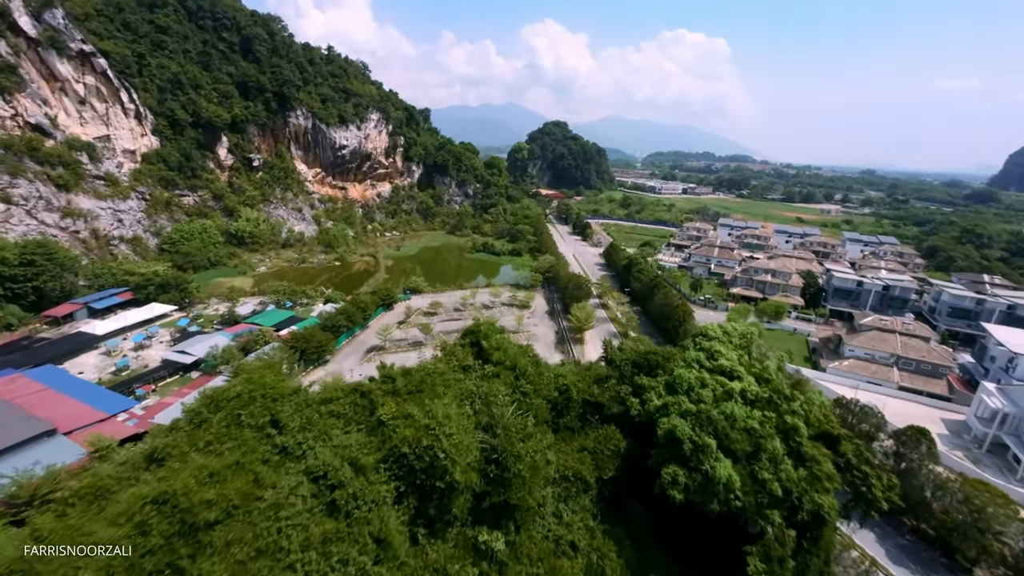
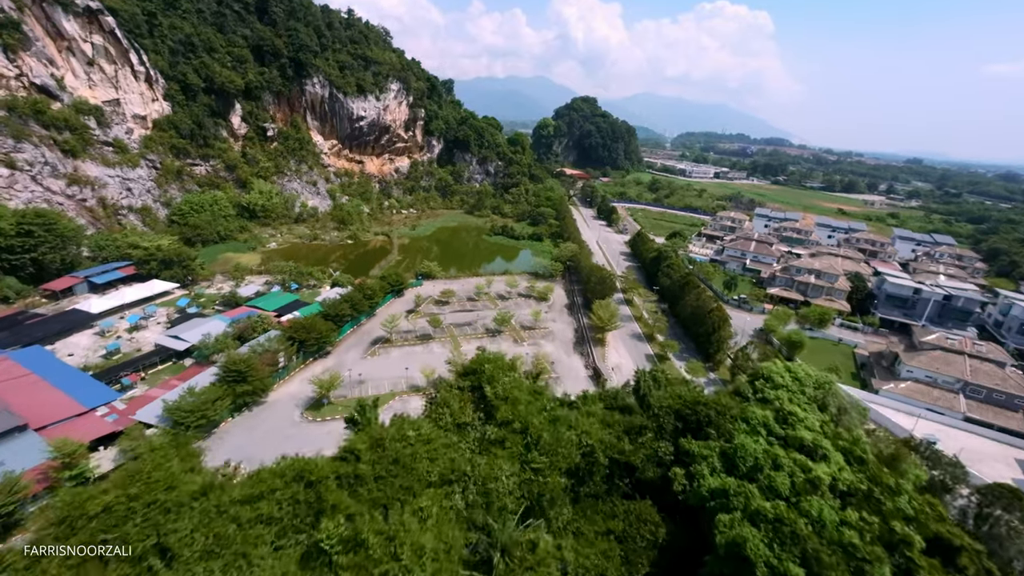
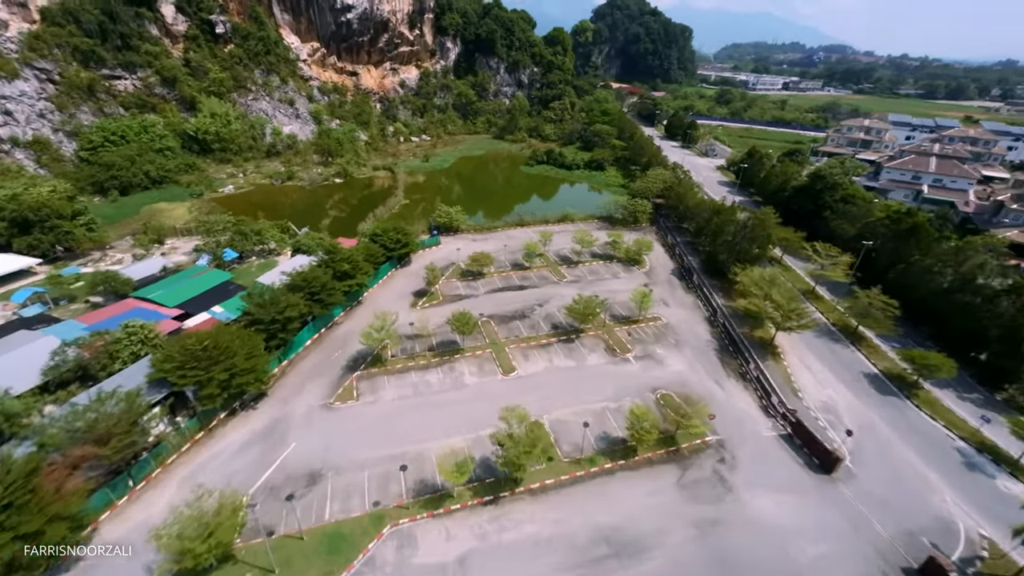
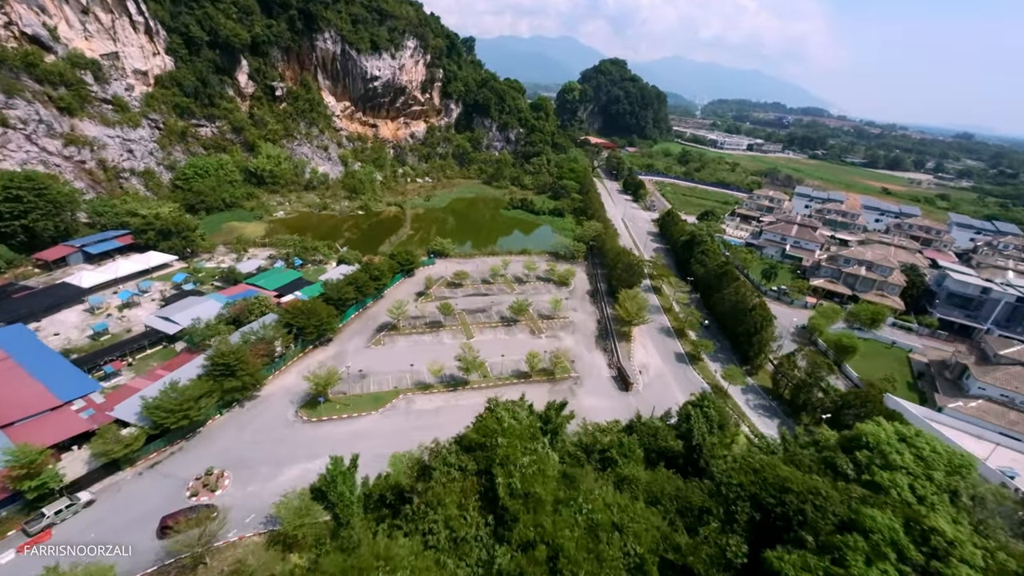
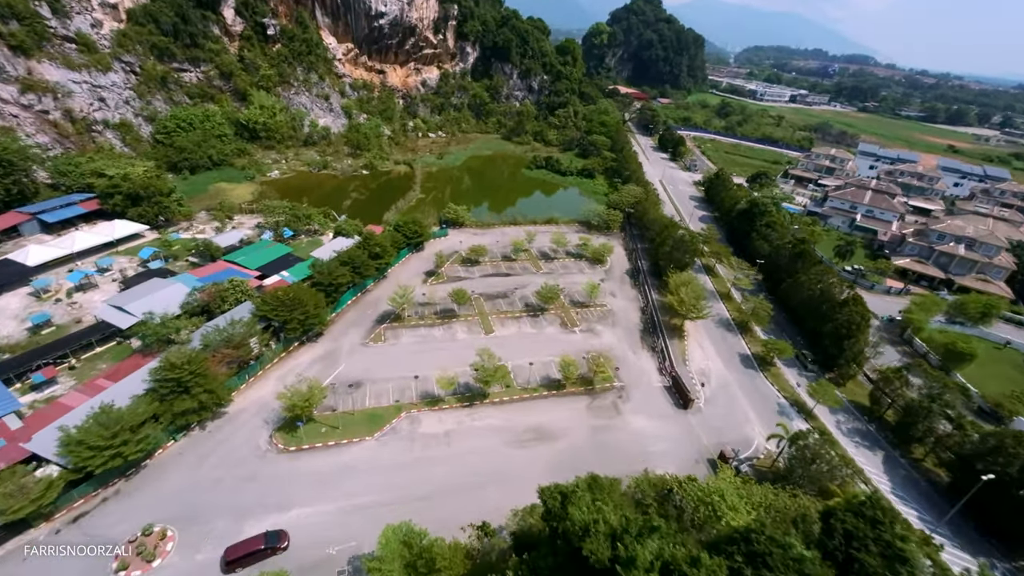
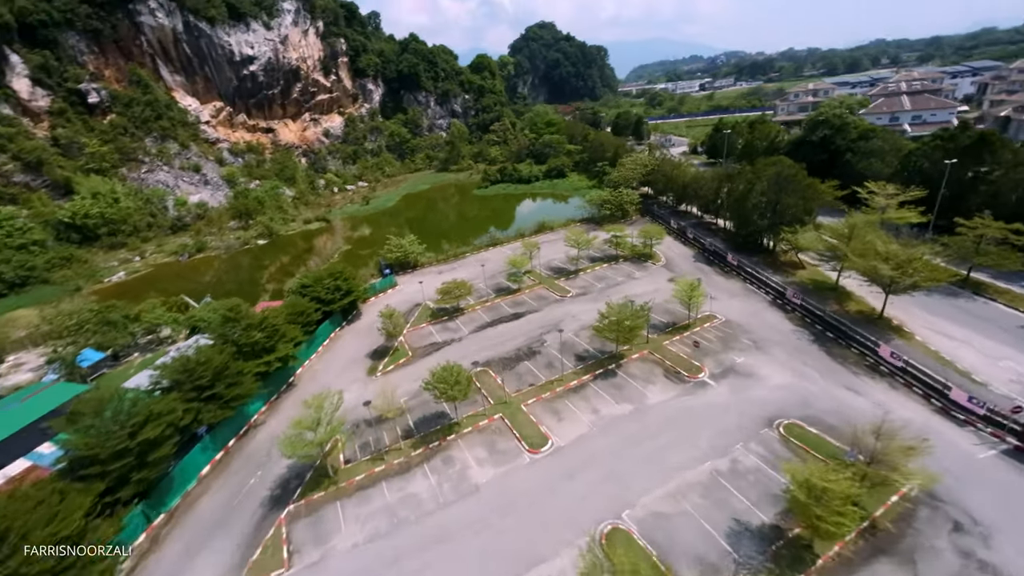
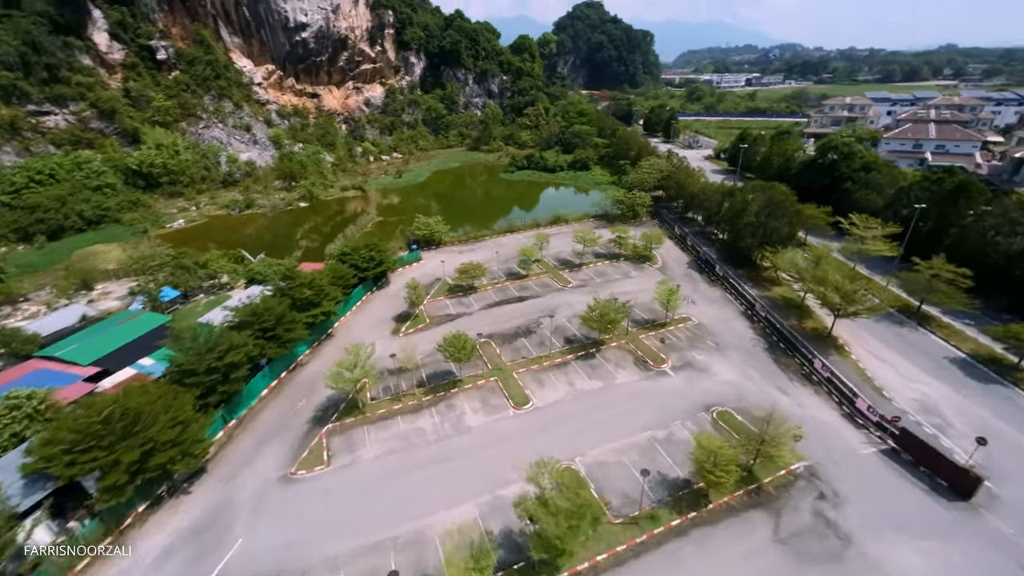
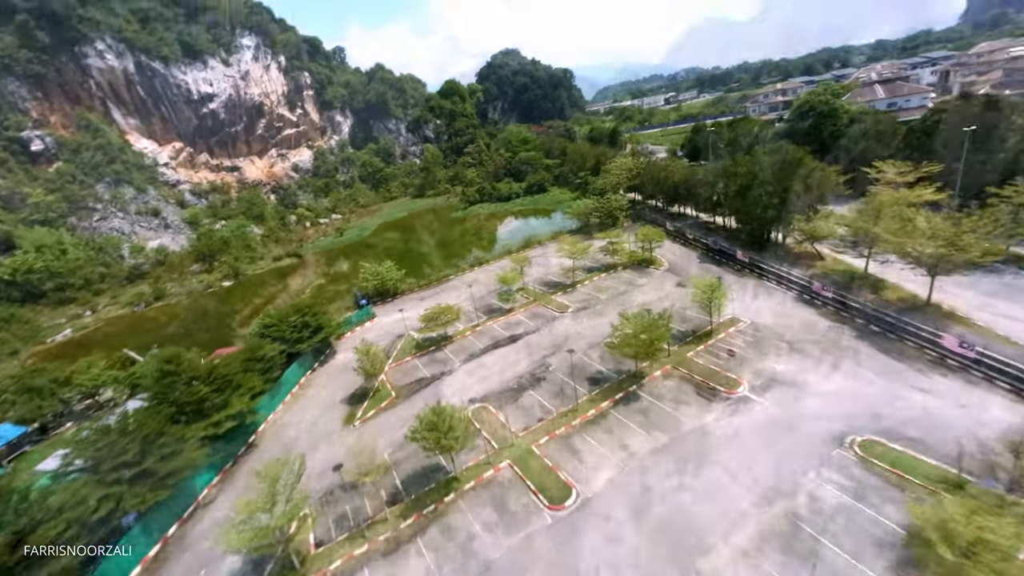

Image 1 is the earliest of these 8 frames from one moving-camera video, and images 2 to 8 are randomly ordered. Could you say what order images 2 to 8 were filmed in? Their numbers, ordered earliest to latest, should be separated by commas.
2, 4, 5, 3, 7, 6, 8
